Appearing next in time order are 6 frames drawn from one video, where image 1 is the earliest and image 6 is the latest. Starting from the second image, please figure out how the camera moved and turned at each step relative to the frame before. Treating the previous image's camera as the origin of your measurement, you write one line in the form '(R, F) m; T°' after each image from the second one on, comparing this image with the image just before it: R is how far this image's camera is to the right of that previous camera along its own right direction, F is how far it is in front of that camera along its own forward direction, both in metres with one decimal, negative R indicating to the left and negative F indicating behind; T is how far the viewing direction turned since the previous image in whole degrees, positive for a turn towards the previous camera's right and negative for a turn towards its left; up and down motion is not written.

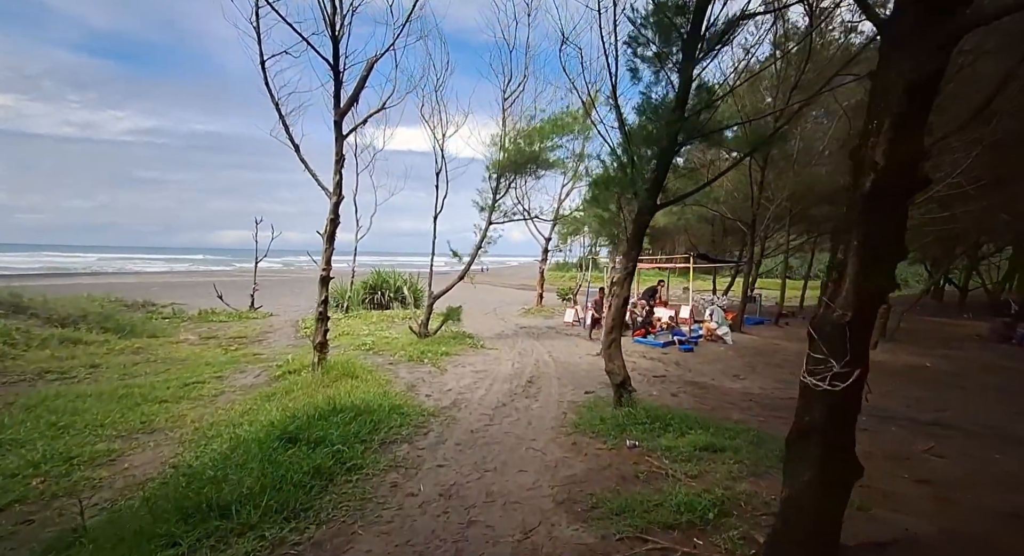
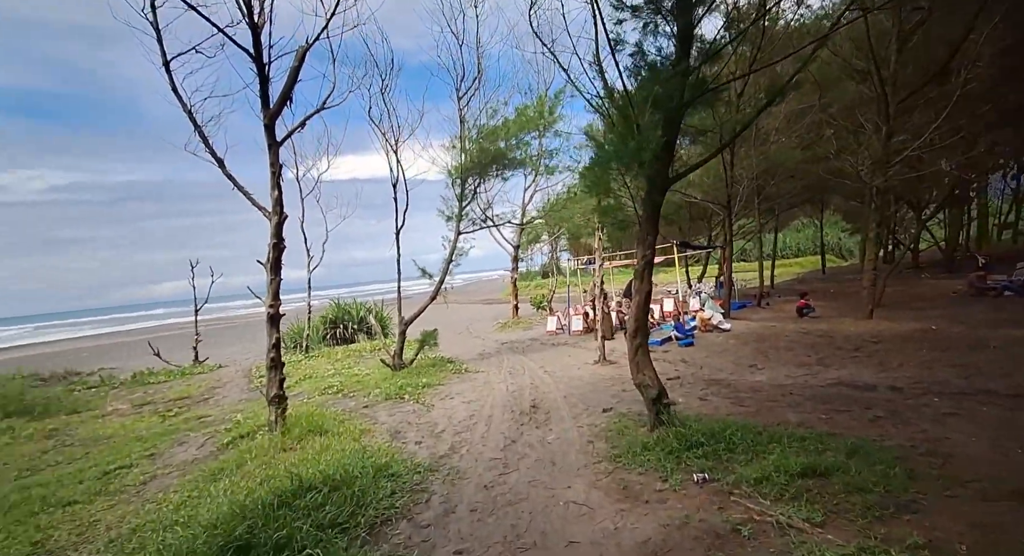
(-0.3, +1.1) m; +5°
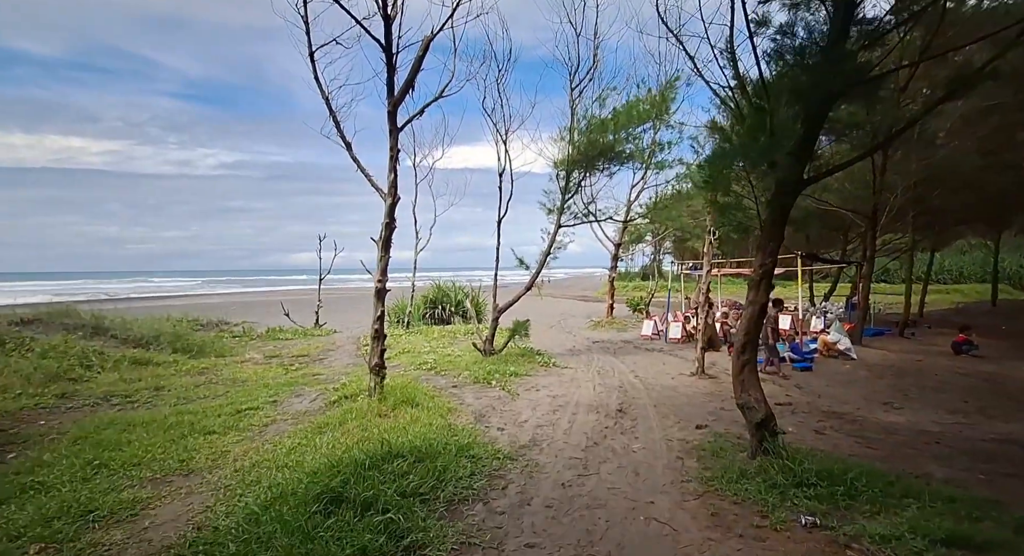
(0.0, +0.1) m; -11°
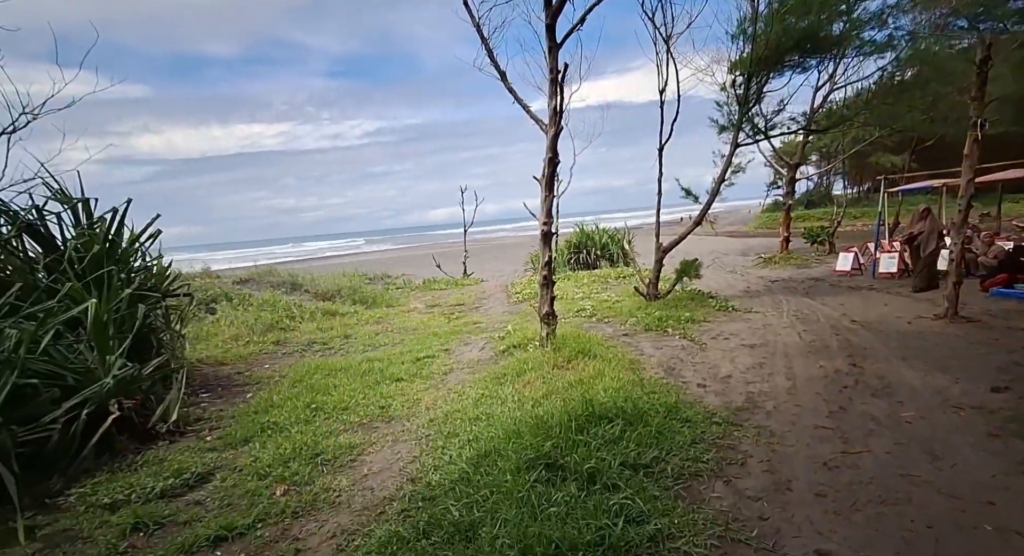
(-0.6, +0.6) m; -15°
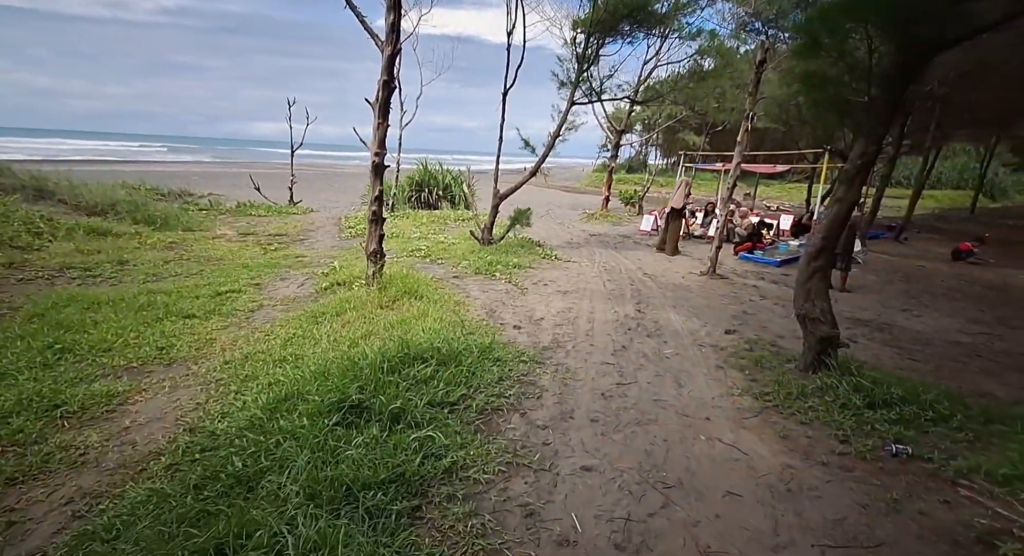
(+0.2, 0.0) m; +18°
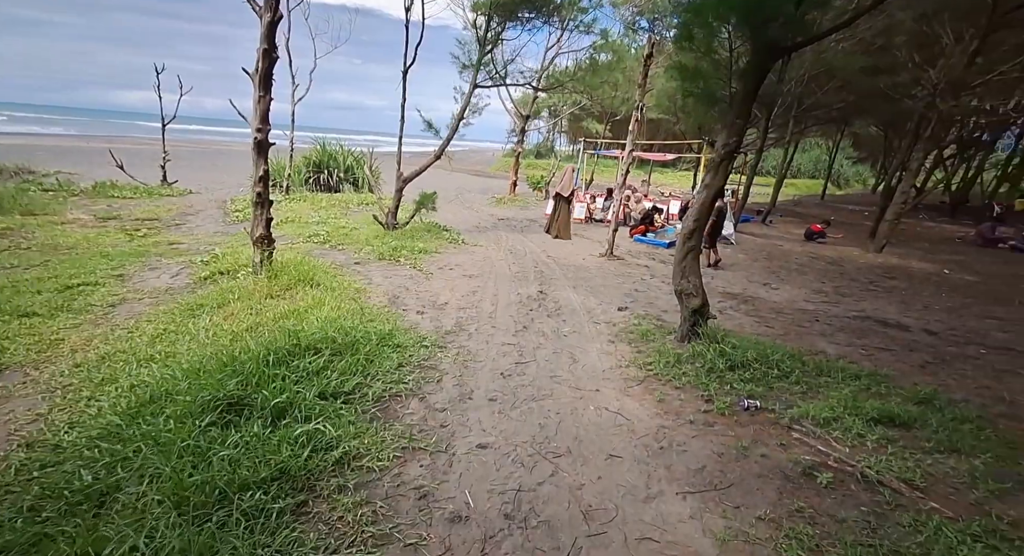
(+0.1, 0.0) m; +10°
